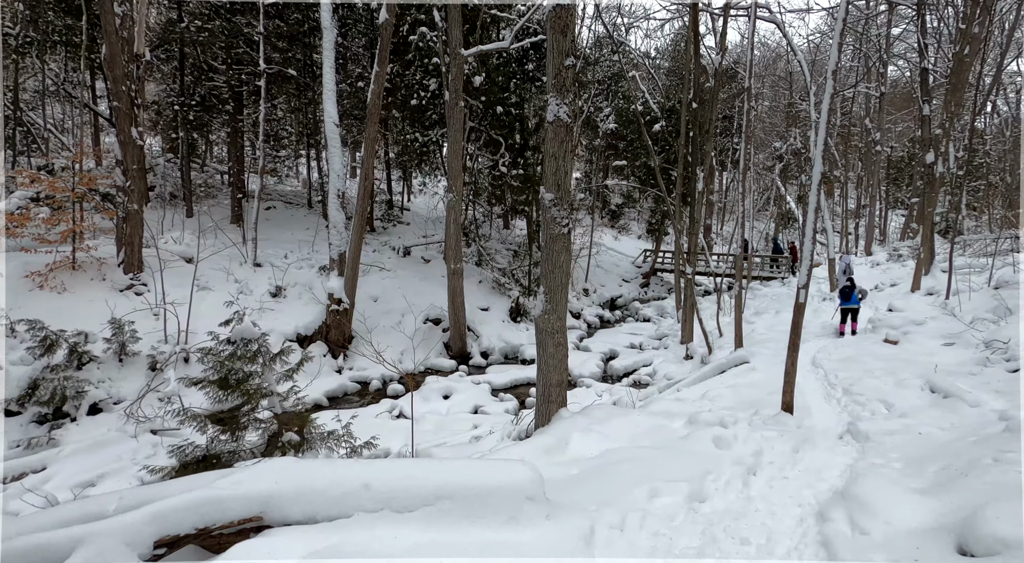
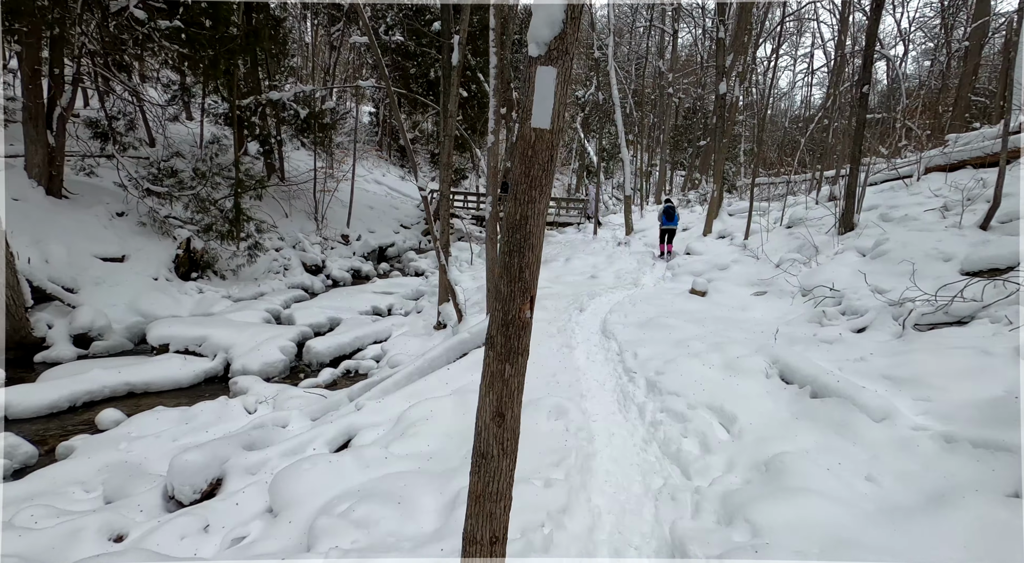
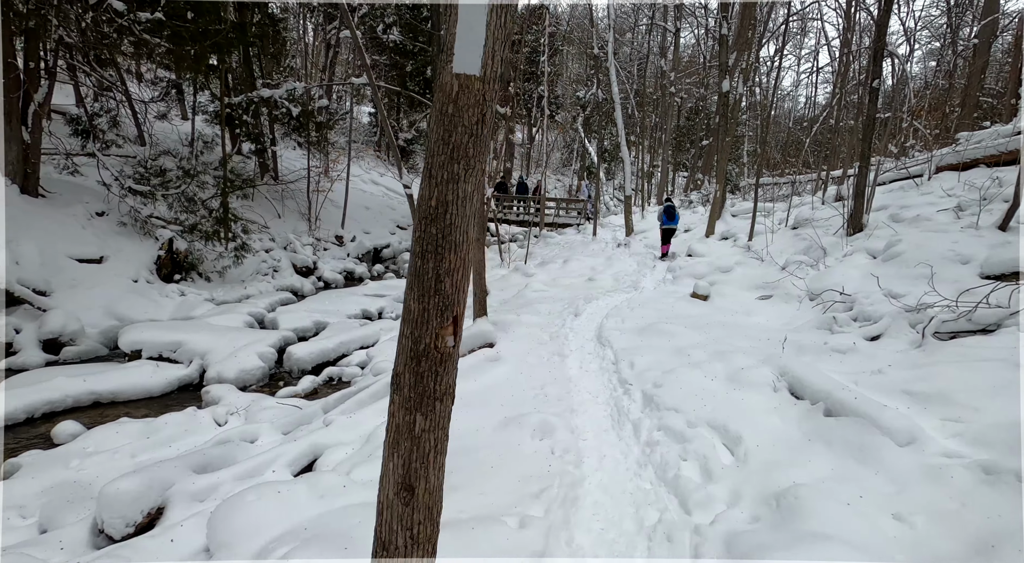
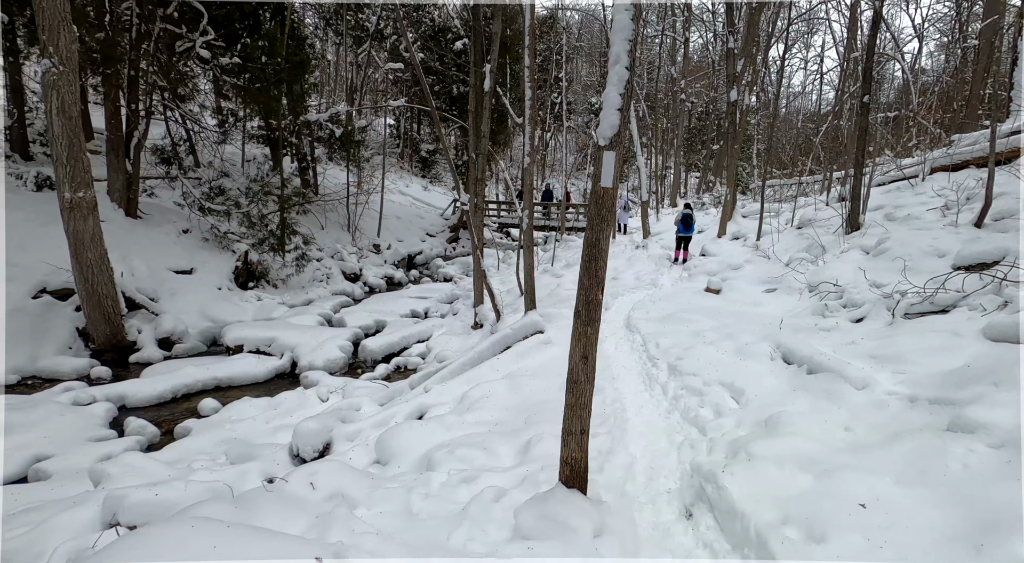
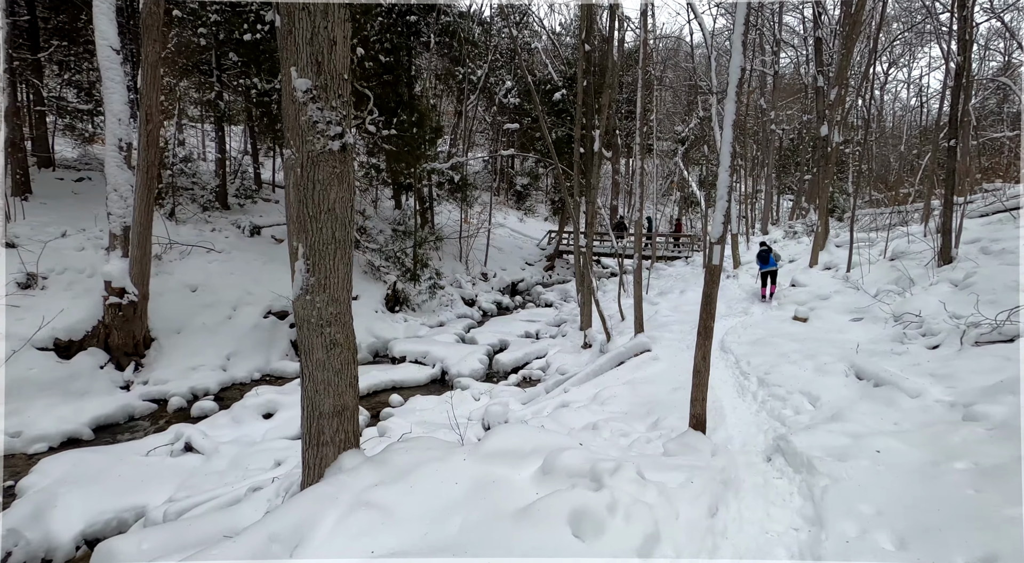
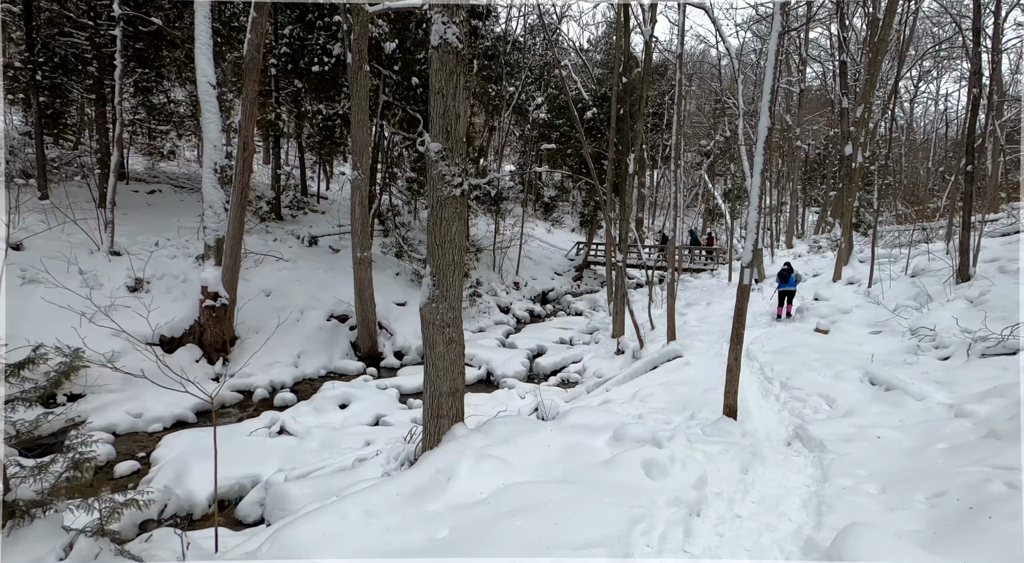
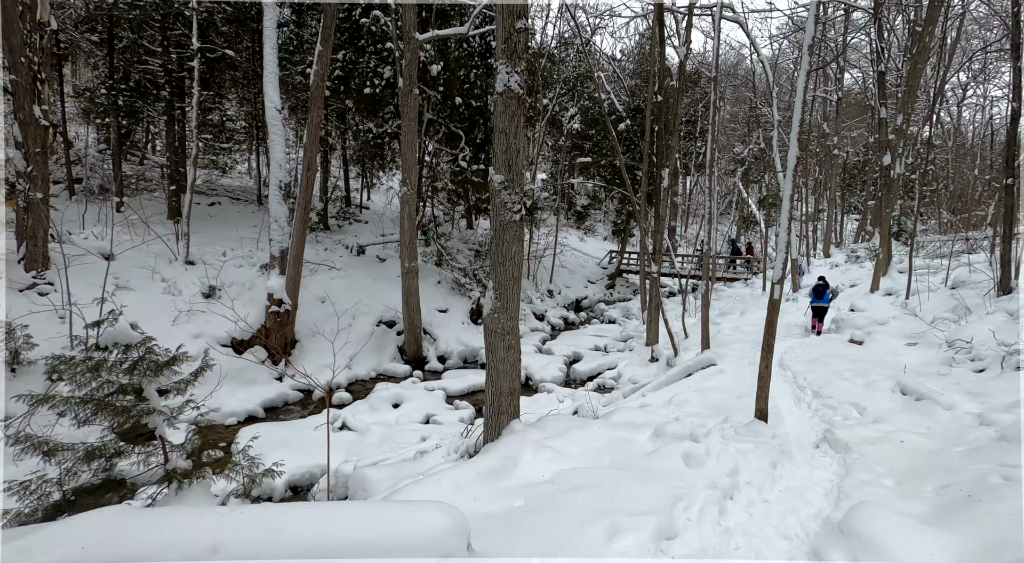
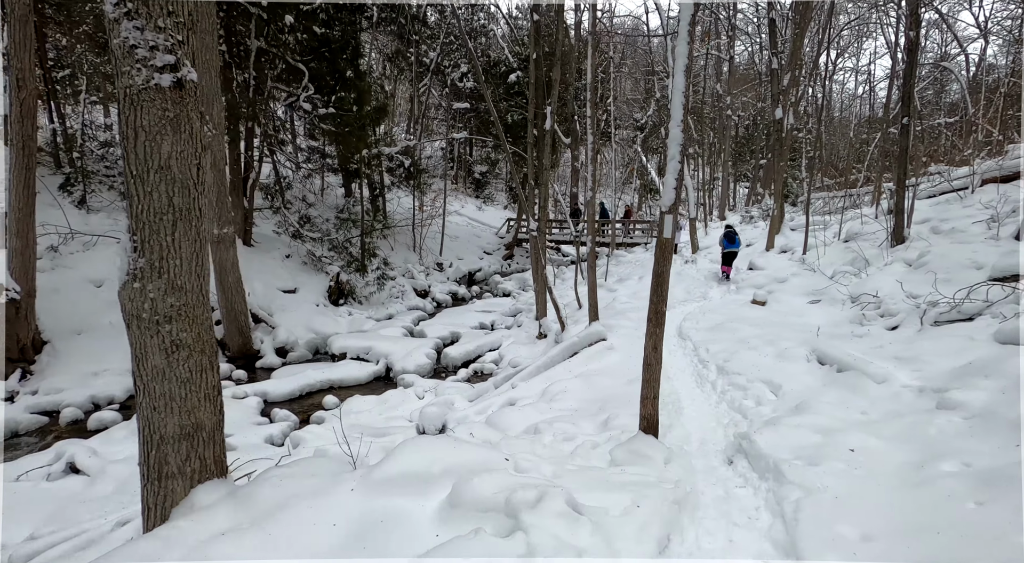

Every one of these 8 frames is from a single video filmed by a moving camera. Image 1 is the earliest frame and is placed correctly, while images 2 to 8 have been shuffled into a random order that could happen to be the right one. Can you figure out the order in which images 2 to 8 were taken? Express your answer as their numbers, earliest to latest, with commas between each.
7, 6, 5, 8, 4, 2, 3
